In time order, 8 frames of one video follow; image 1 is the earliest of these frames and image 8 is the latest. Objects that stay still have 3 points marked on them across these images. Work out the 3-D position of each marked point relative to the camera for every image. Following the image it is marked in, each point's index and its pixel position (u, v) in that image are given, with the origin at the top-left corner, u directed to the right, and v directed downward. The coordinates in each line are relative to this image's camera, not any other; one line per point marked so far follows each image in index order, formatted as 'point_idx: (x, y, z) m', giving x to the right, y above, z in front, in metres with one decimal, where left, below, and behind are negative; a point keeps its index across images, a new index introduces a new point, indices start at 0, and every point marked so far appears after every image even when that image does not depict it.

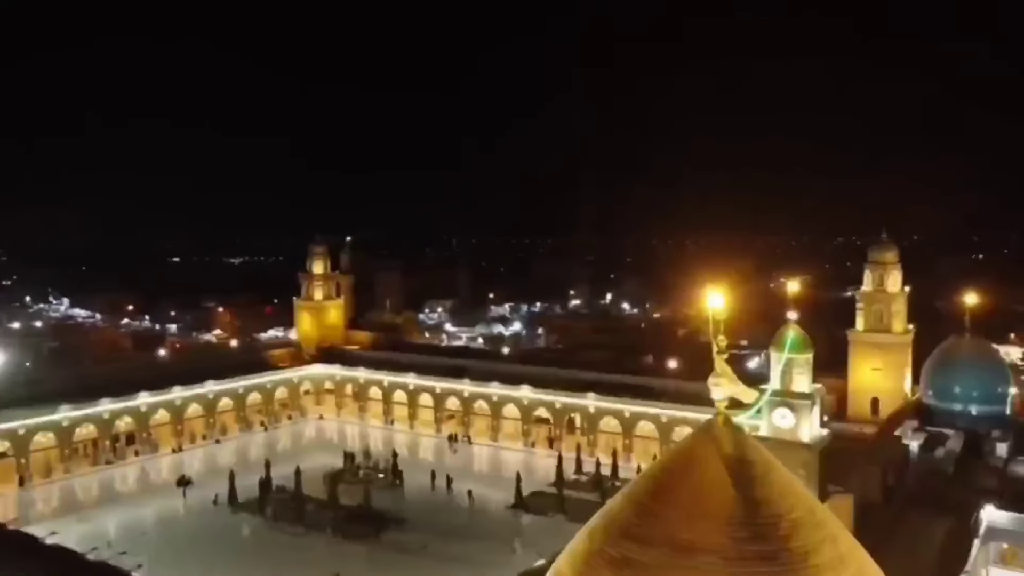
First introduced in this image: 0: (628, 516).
0: (+0.8, -1.4, +5.9) m
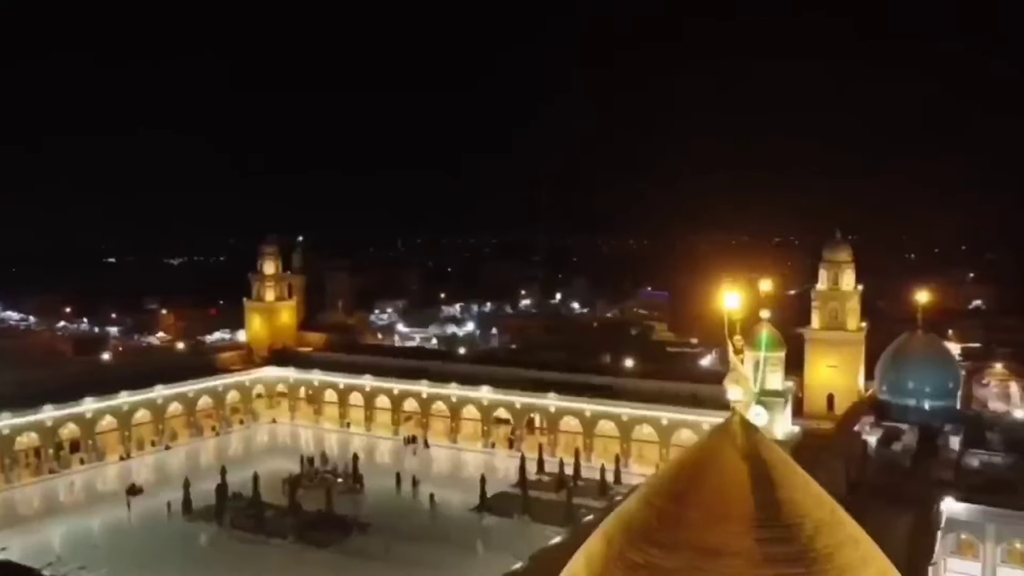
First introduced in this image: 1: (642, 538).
0: (+0.9, -1.4, +5.9) m
1: (+0.7, -1.4, +5.6) m
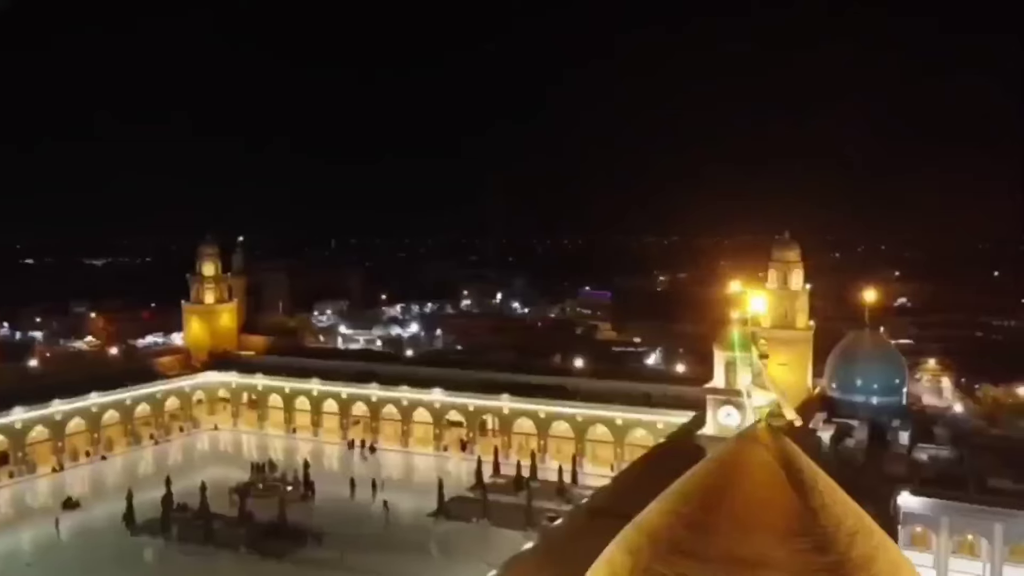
0: (+1.0, -1.4, +5.8) m
1: (+0.9, -1.4, +5.5) m
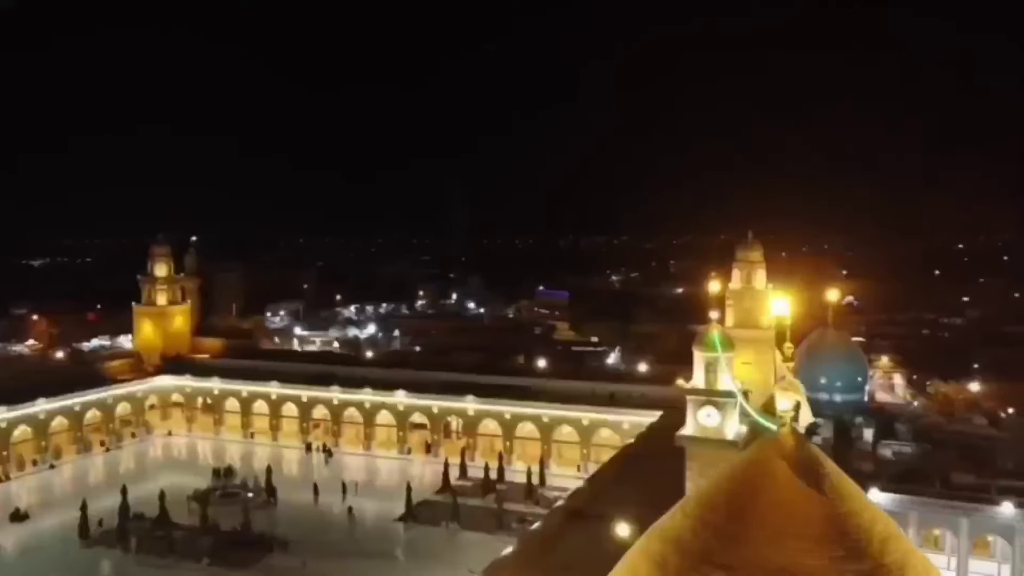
0: (+1.1, -1.4, +5.7) m
1: (+1.0, -1.5, +5.4) m
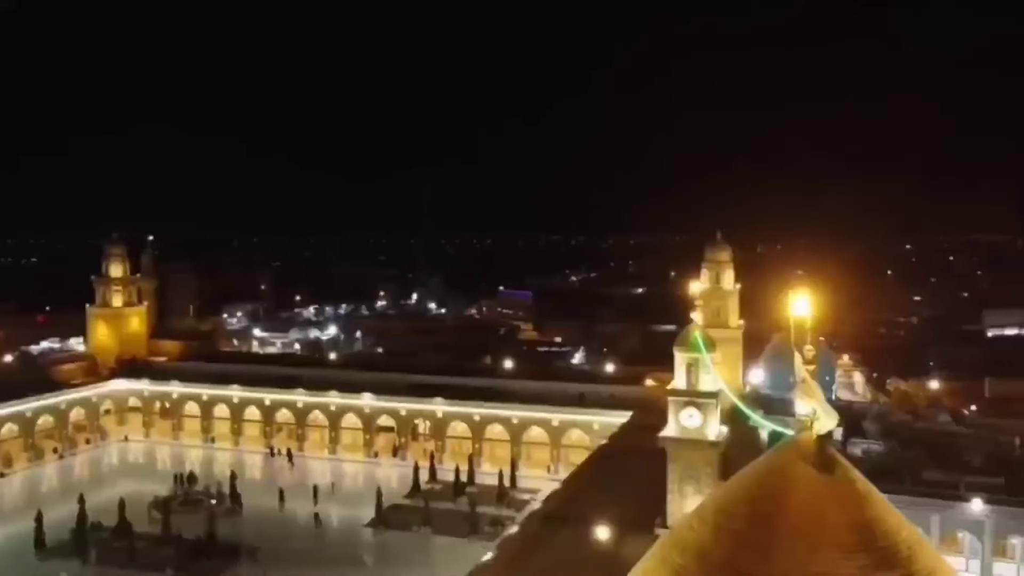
0: (+1.2, -1.4, +5.6) m
1: (+1.1, -1.5, +5.3) m
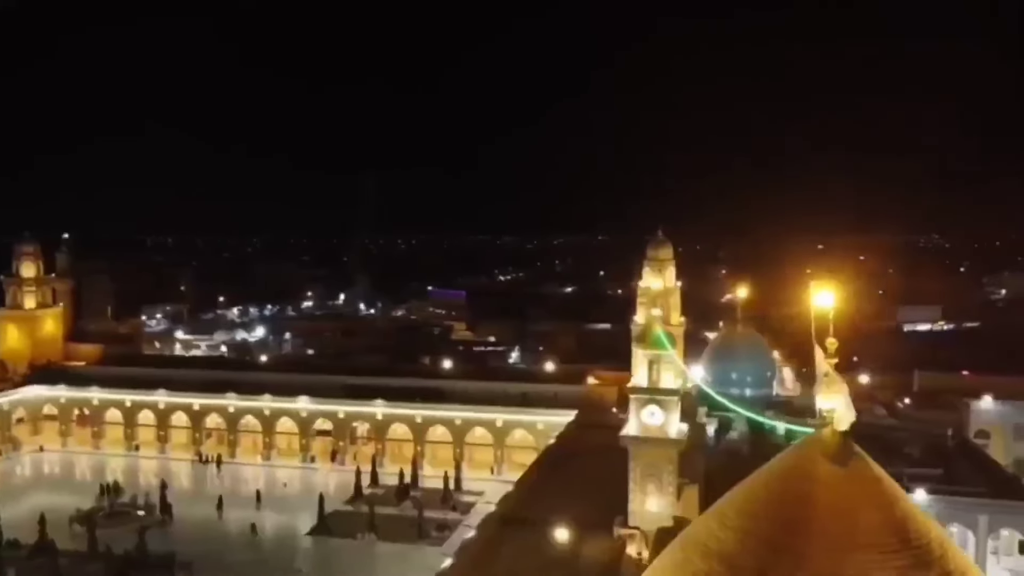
0: (+1.3, -1.4, +5.4) m
1: (+1.2, -1.4, +5.1) m
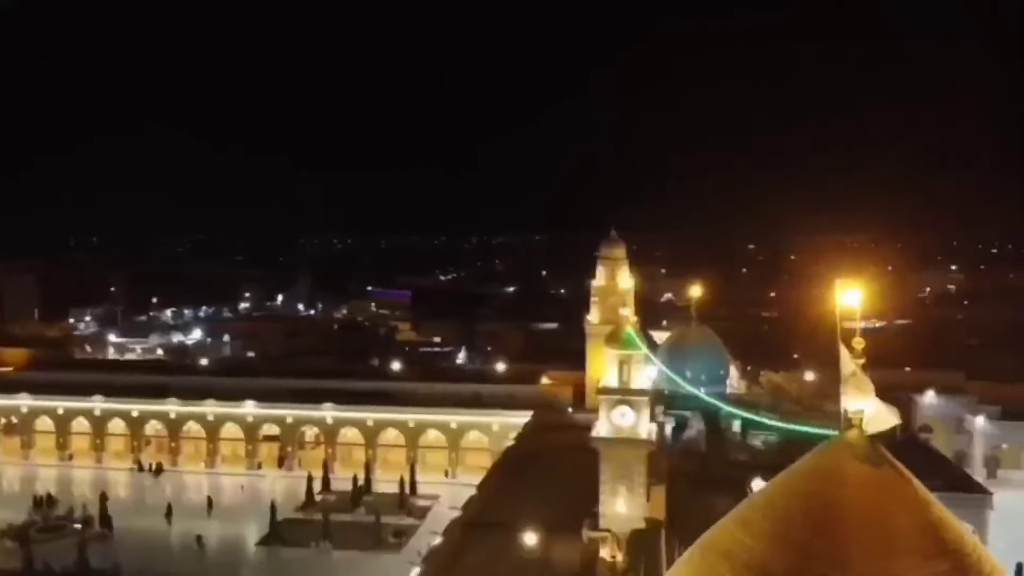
0: (+1.4, -1.3, +5.2) m
1: (+1.3, -1.4, +4.9) m
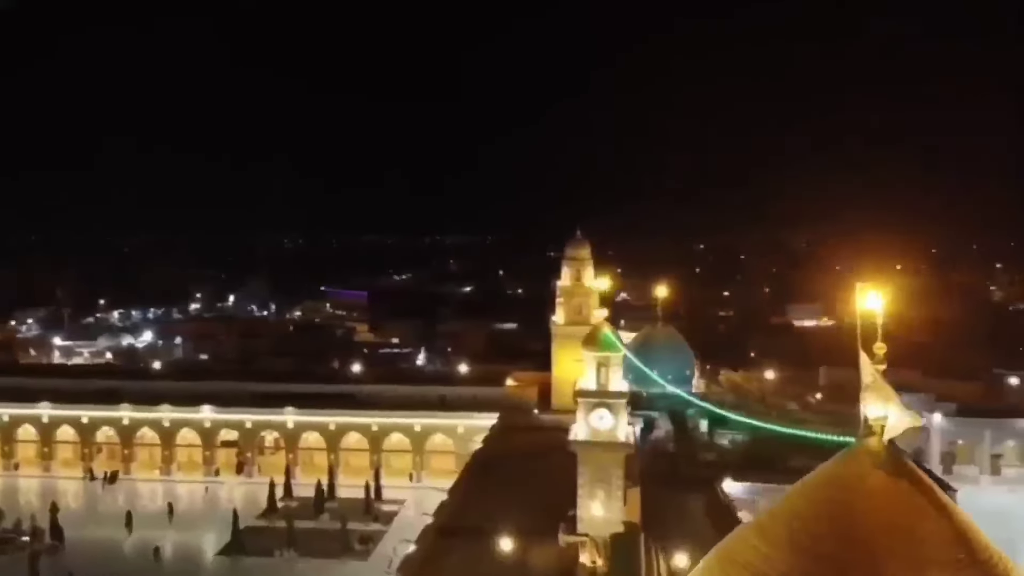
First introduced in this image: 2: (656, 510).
0: (+1.4, -1.3, +5.1) m
1: (+1.4, -1.4, +4.8) m
2: (+2.5, -4.1, +18.1) m
